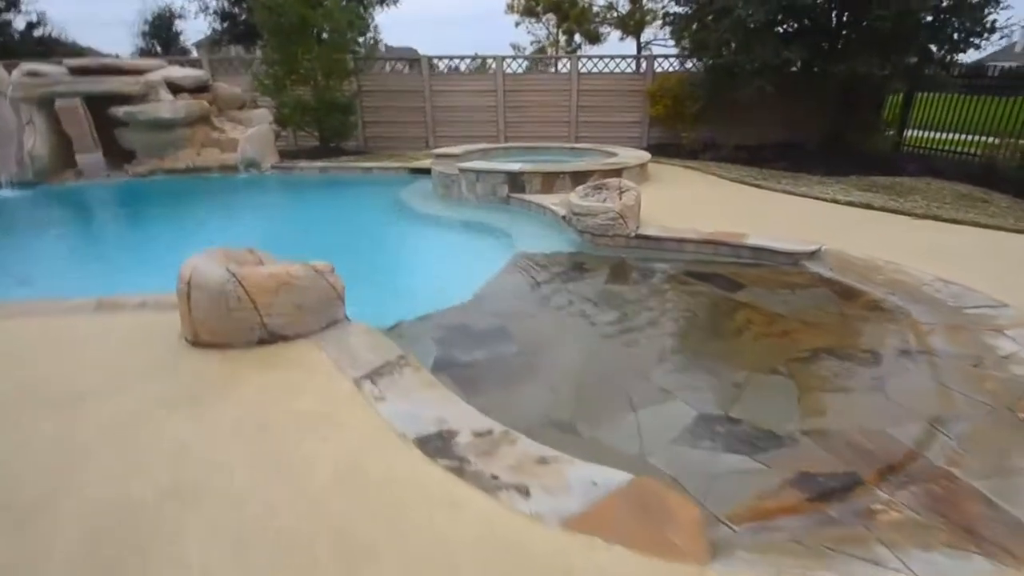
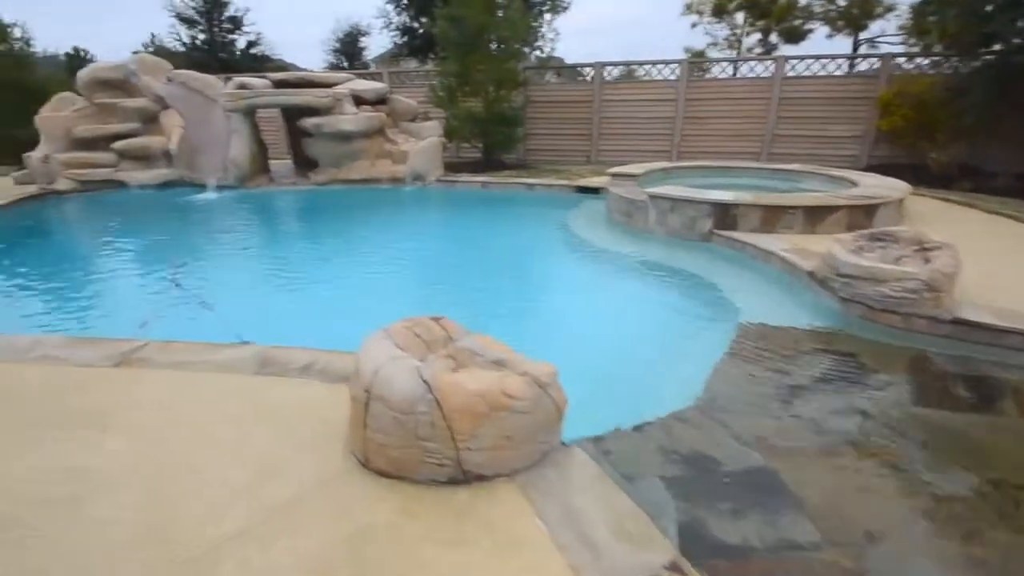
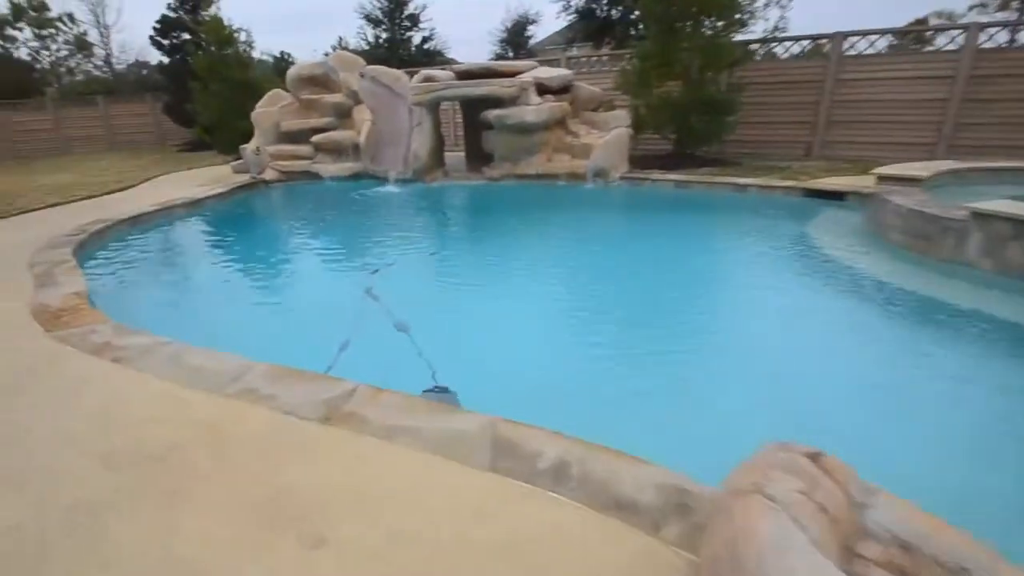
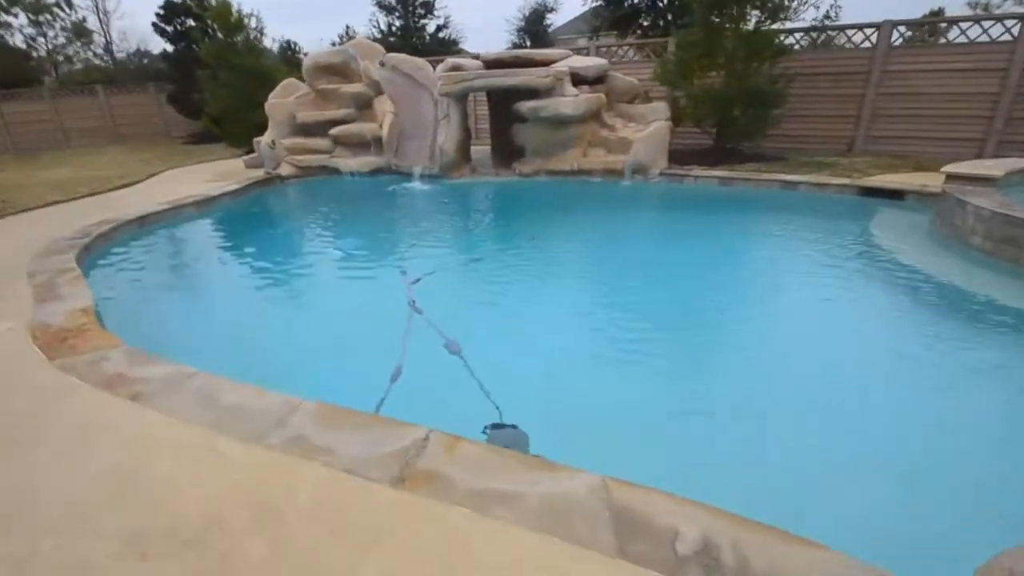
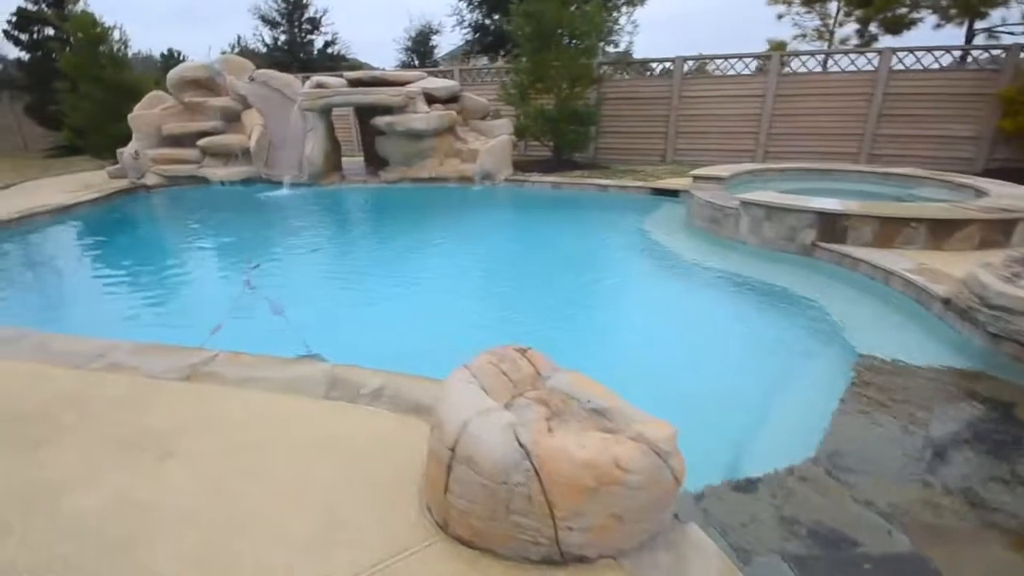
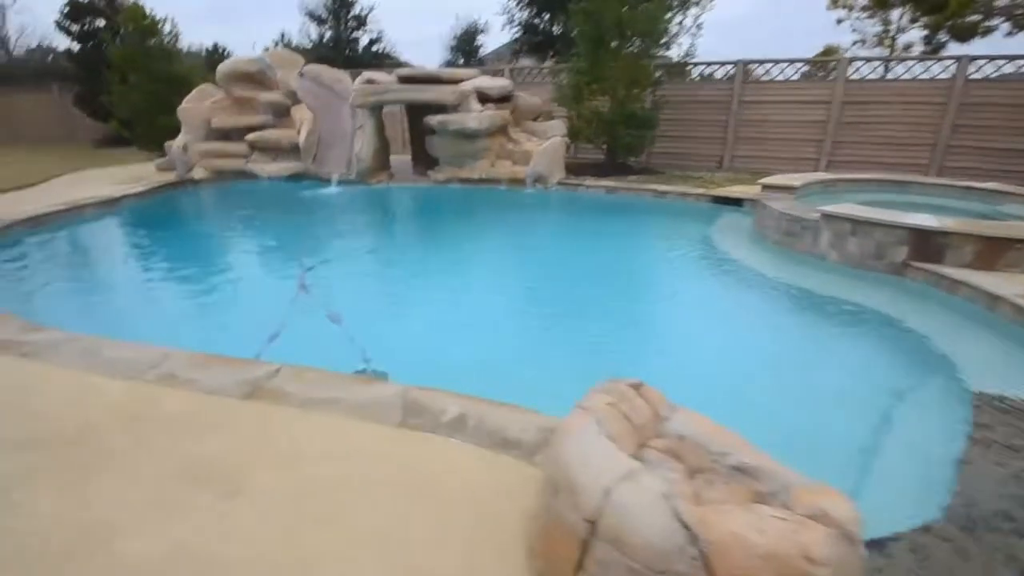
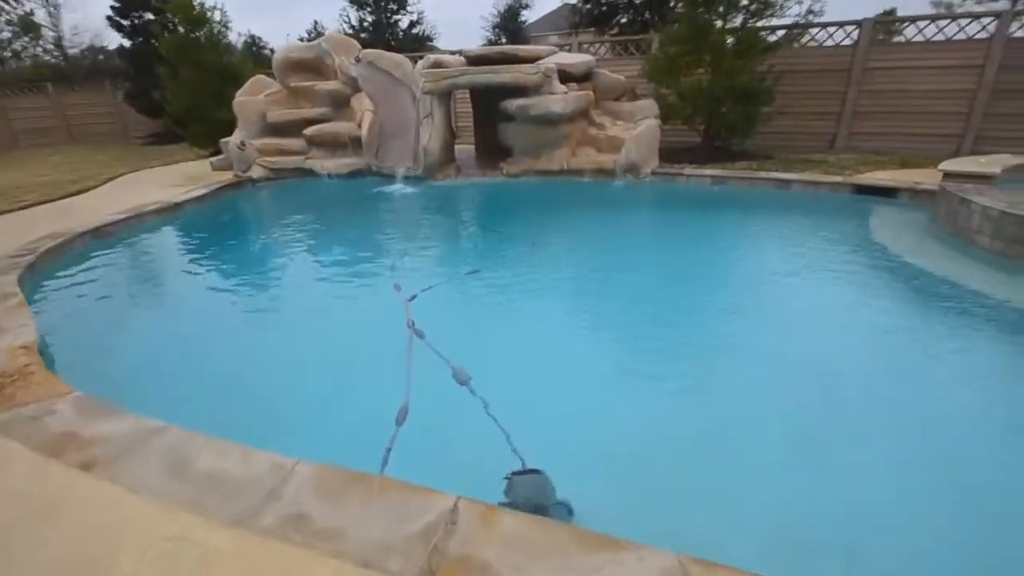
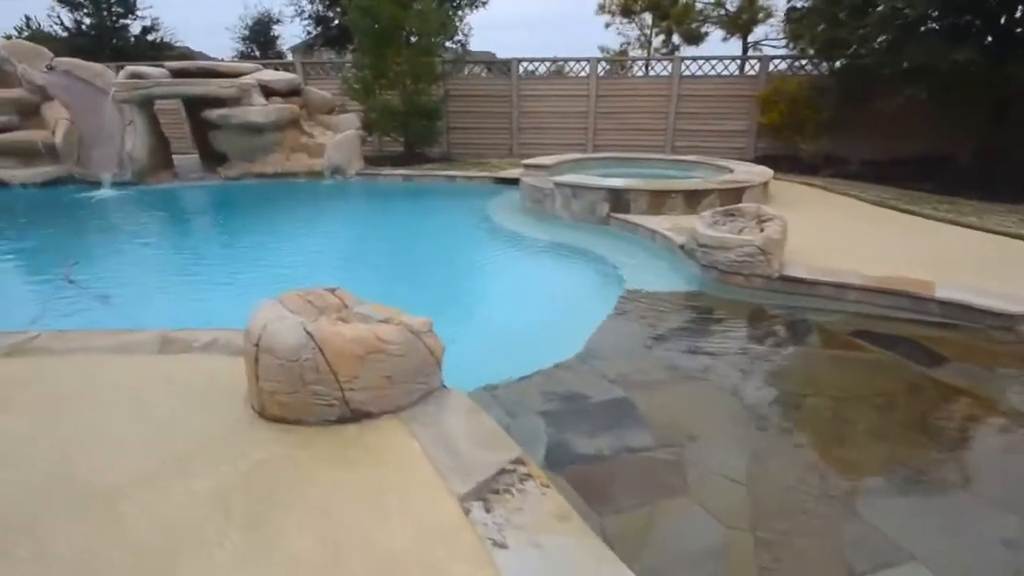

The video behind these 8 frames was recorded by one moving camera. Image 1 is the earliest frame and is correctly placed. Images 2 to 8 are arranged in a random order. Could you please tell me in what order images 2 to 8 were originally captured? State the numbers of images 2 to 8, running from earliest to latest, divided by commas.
8, 2, 5, 6, 3, 4, 7
